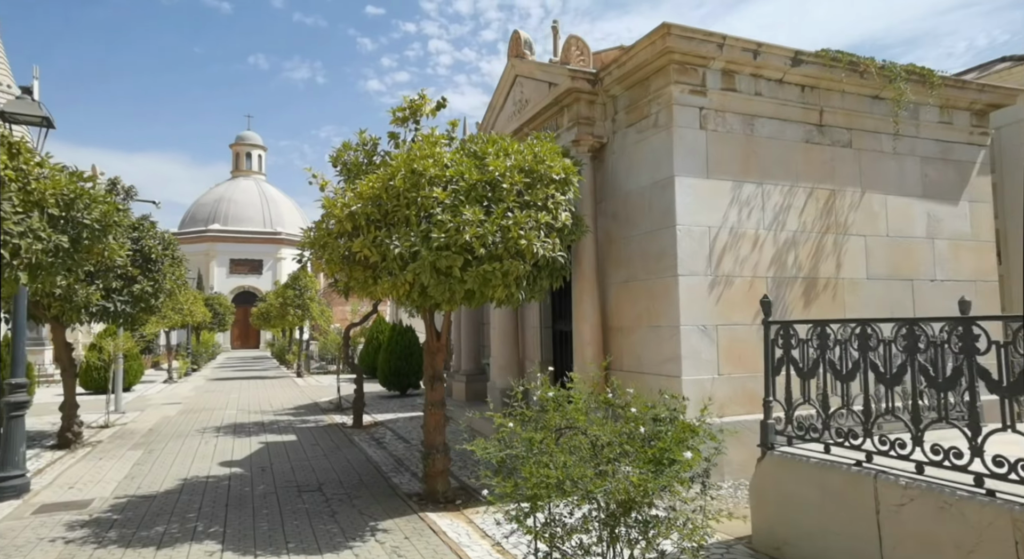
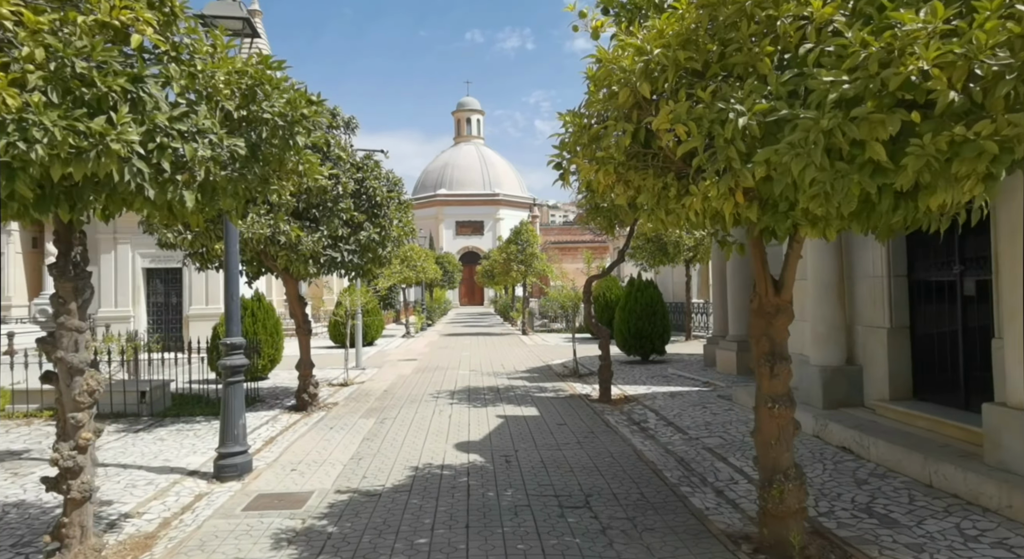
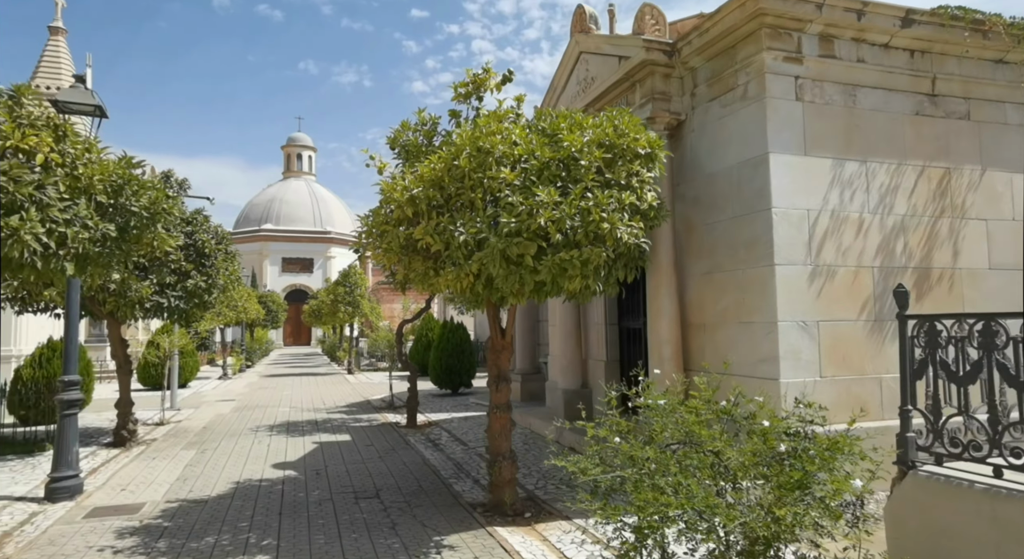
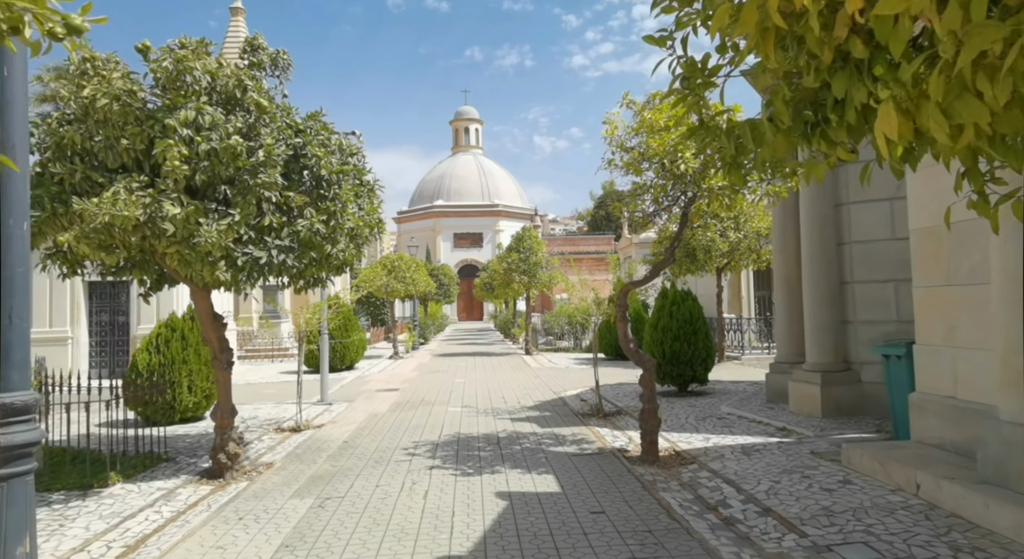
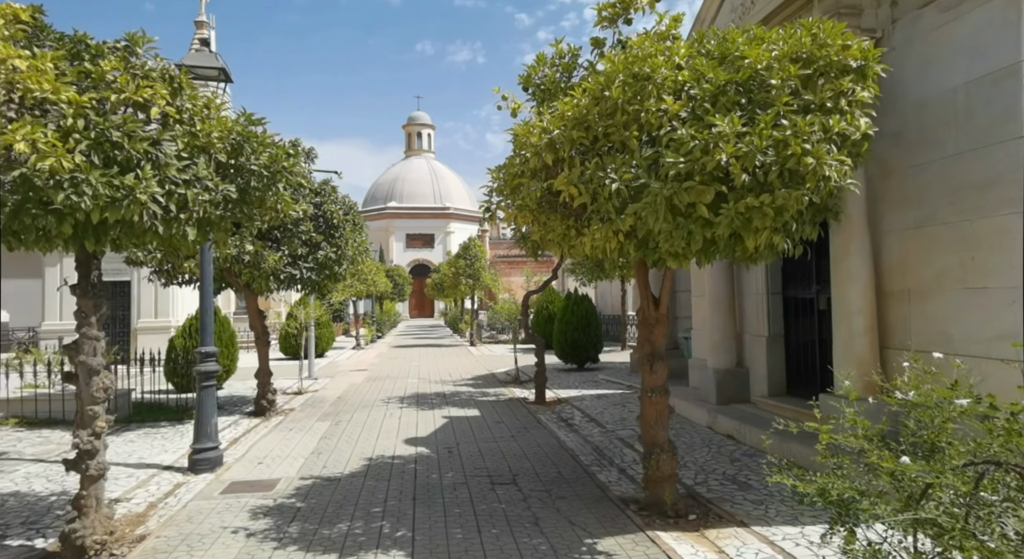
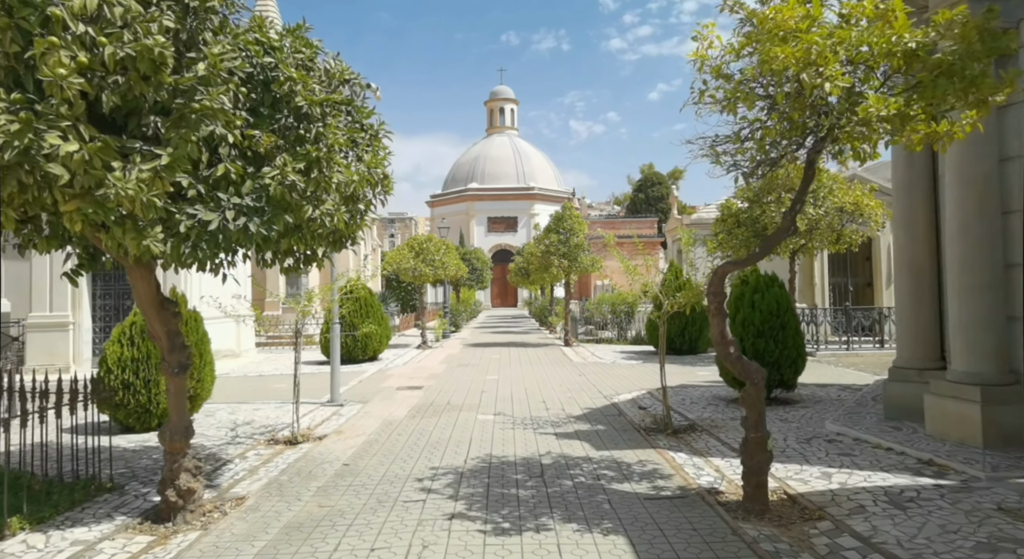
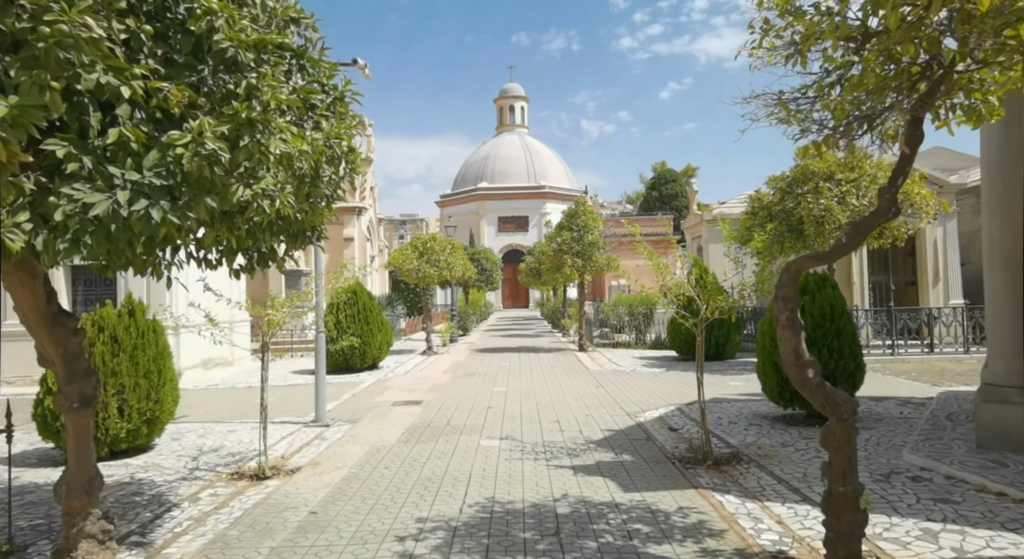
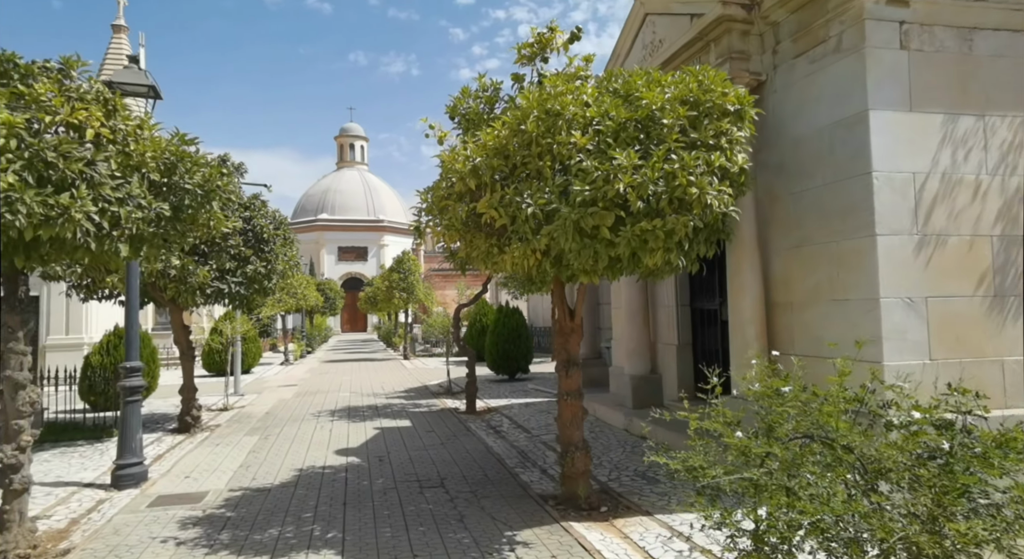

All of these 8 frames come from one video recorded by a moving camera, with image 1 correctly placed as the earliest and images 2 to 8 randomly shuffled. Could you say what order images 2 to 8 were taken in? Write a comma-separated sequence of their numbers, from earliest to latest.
3, 8, 5, 2, 4, 6, 7
